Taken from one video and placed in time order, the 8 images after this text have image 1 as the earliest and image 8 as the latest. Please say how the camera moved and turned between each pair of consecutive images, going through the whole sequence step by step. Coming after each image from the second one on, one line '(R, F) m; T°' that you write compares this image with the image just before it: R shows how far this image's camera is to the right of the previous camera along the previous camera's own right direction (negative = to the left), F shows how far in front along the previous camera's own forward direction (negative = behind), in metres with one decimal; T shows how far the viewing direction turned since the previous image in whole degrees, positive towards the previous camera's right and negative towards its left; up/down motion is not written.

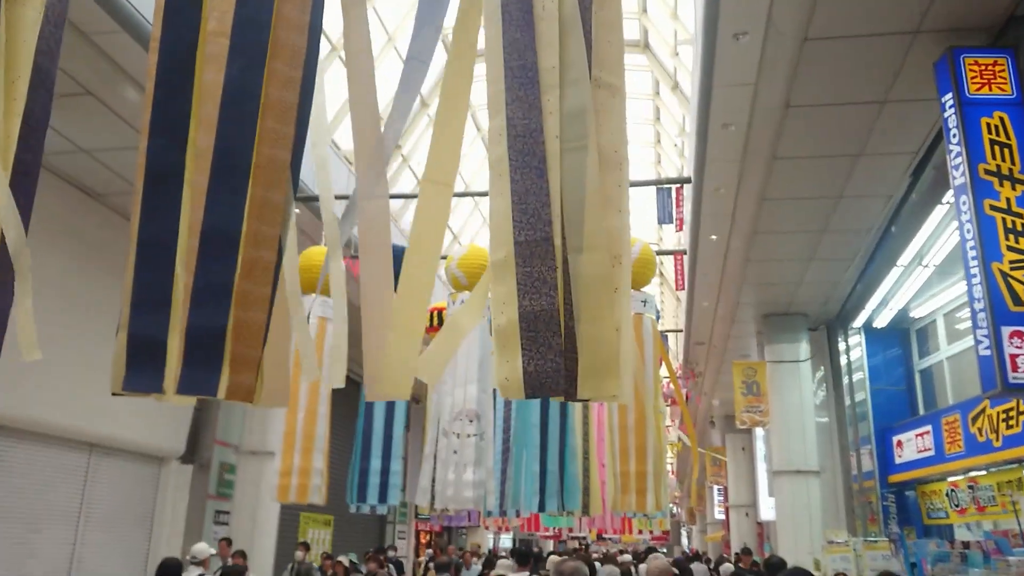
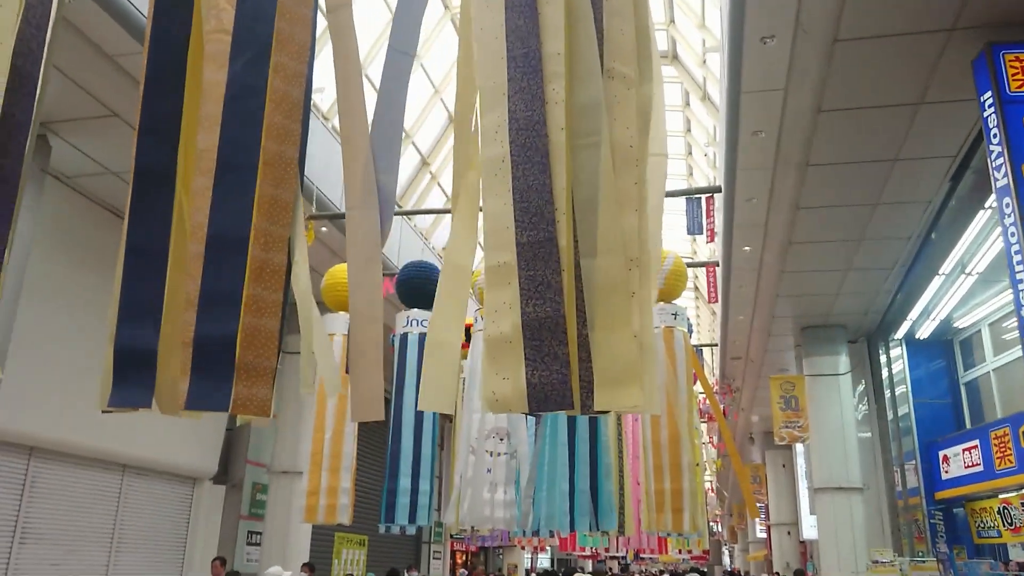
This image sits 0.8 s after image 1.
(+0.1, +0.1) m; -2°
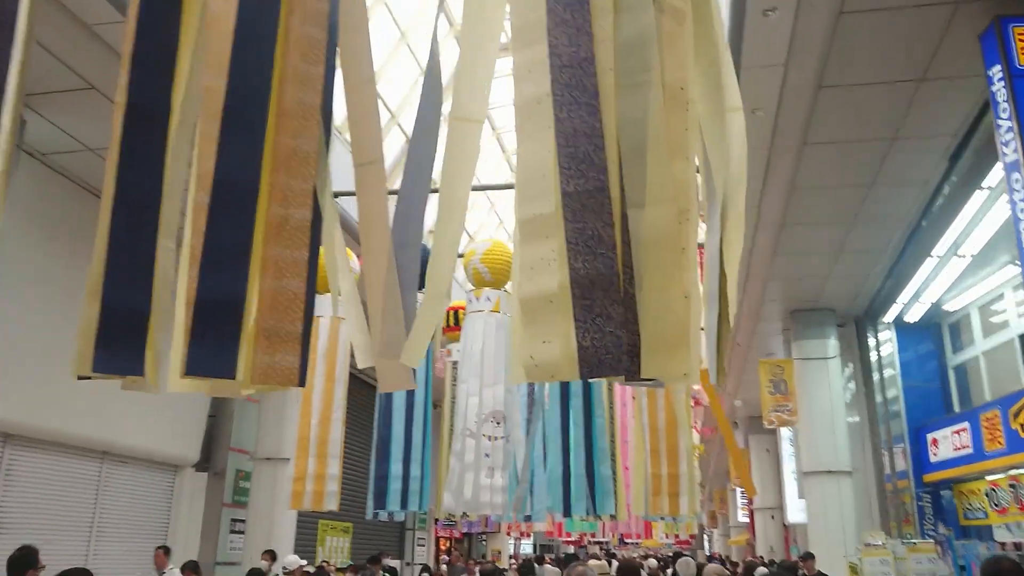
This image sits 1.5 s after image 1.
(-0.1, +0.1) m; +1°
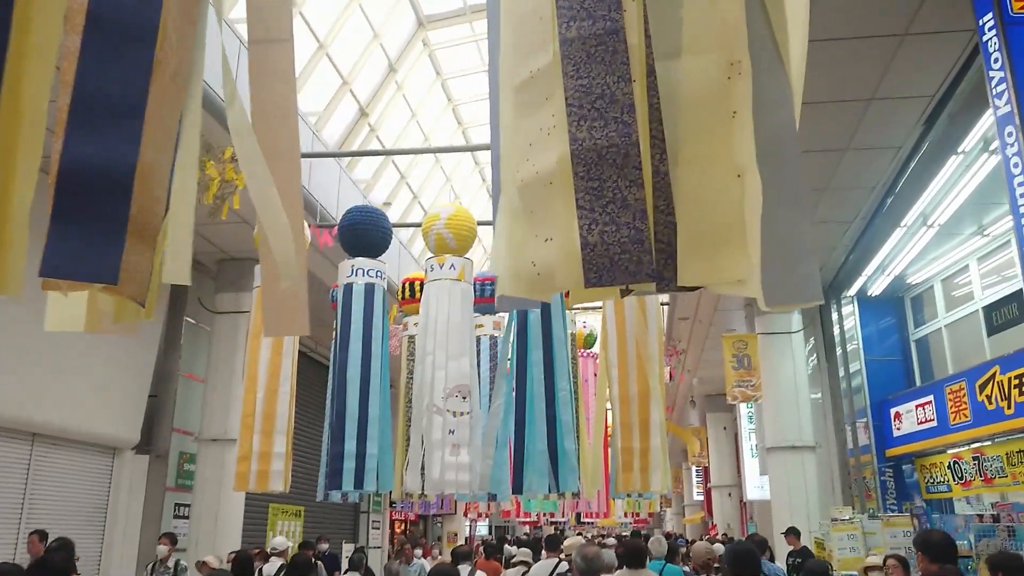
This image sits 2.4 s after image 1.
(-0.1, +0.3) m; +3°
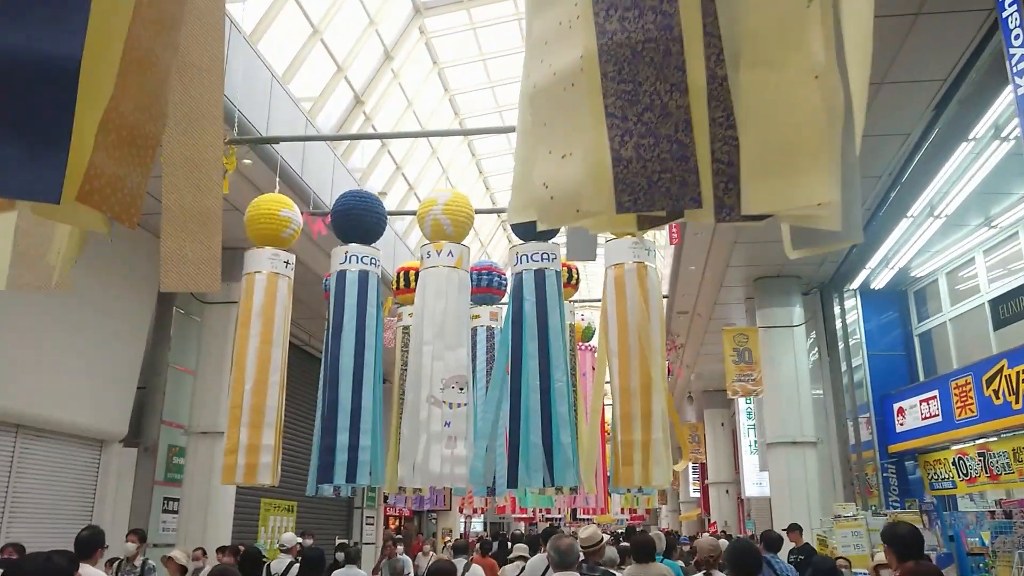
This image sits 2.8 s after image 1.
(0.0, +0.2) m; 0°
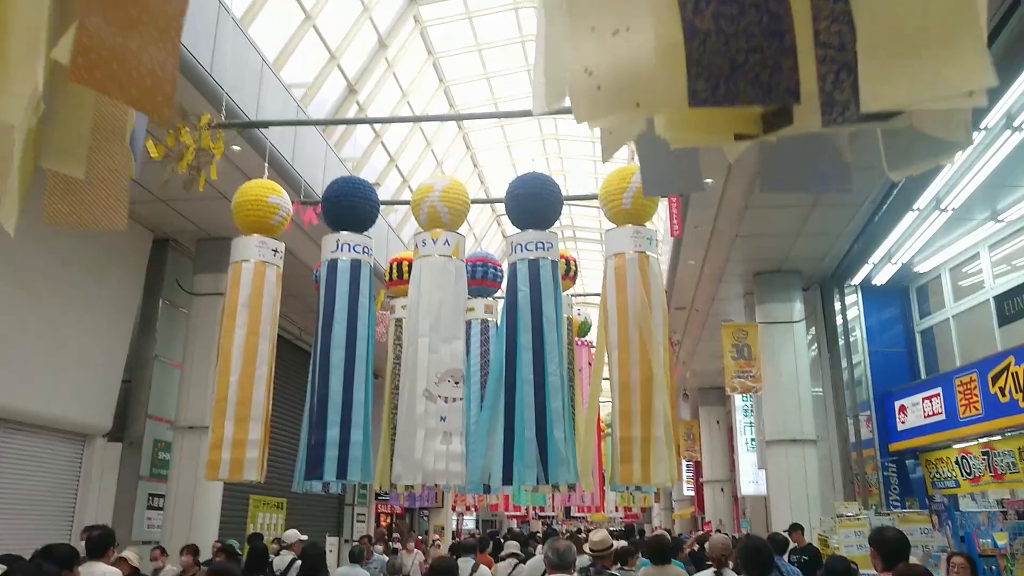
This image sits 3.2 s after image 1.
(0.0, +0.2) m; 0°
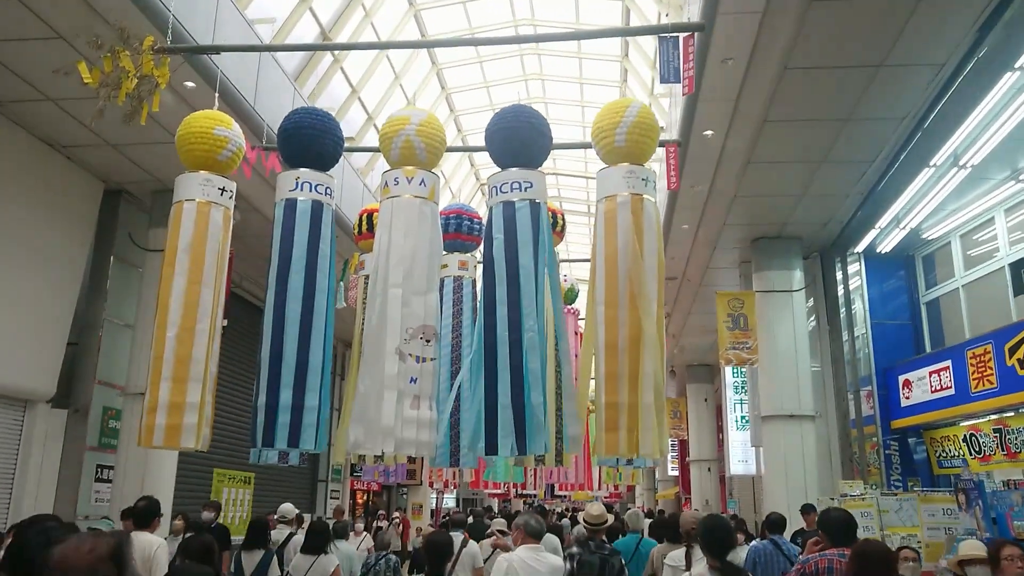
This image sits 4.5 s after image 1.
(0.0, +0.5) m; +1°
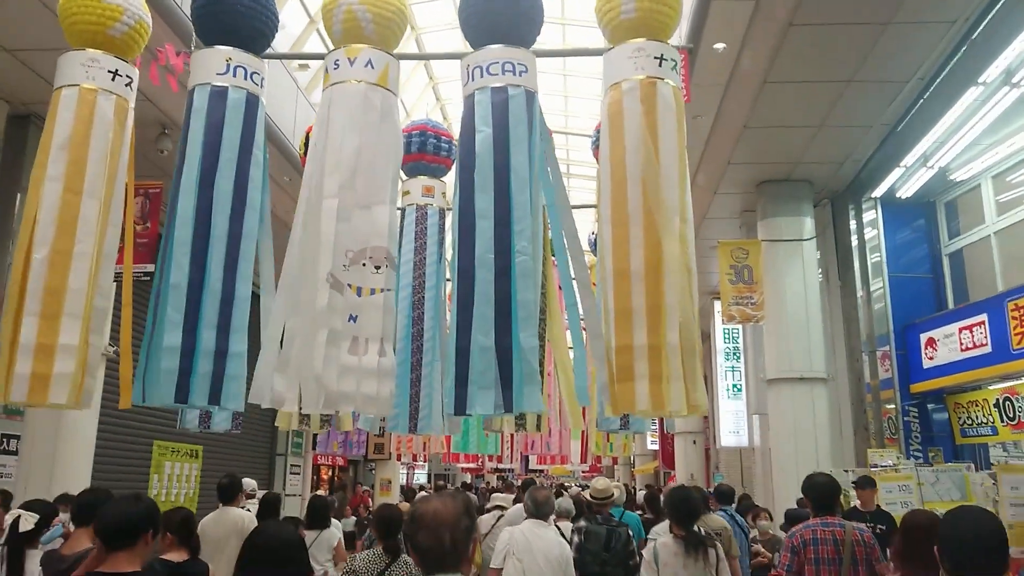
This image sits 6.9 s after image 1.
(0.0, +0.9) m; +2°
